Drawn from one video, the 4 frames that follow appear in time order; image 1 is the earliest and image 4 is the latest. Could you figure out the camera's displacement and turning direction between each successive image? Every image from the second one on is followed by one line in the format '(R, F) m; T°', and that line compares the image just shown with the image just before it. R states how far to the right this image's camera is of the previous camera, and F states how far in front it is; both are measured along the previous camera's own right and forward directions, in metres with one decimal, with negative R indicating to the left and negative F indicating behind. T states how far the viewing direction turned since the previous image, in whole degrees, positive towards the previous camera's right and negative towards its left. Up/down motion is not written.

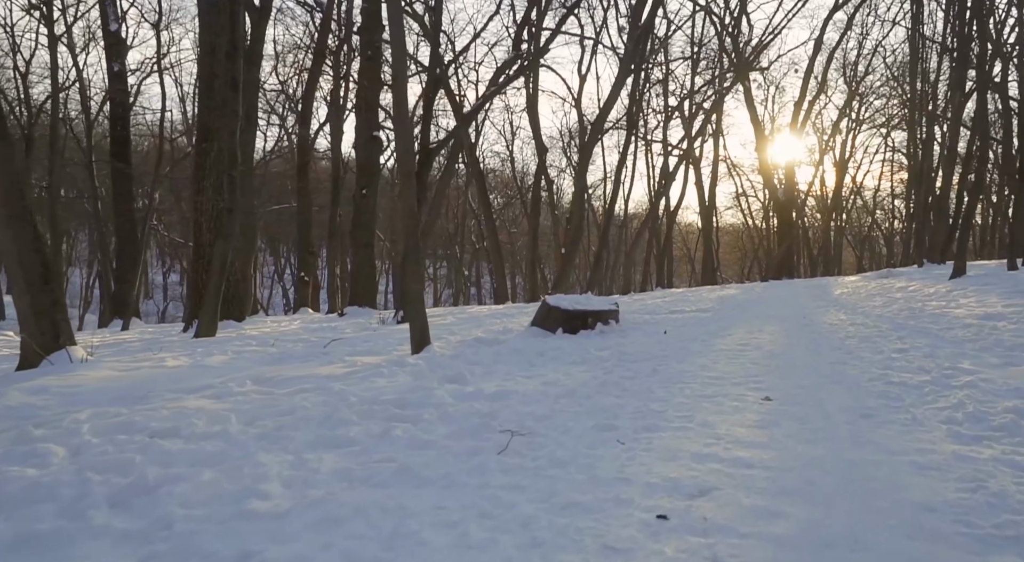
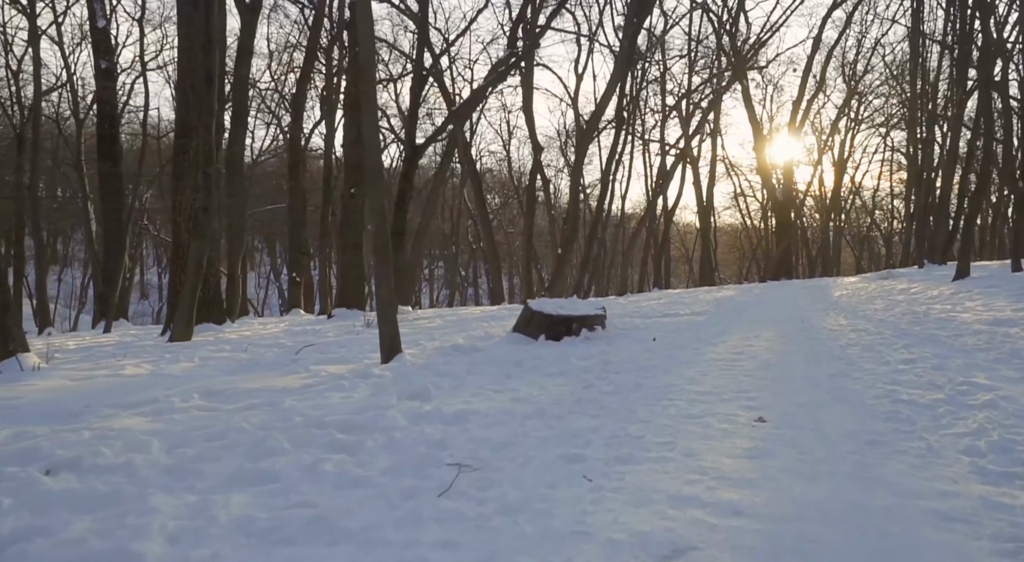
(+0.2, +0.6) m; 0°
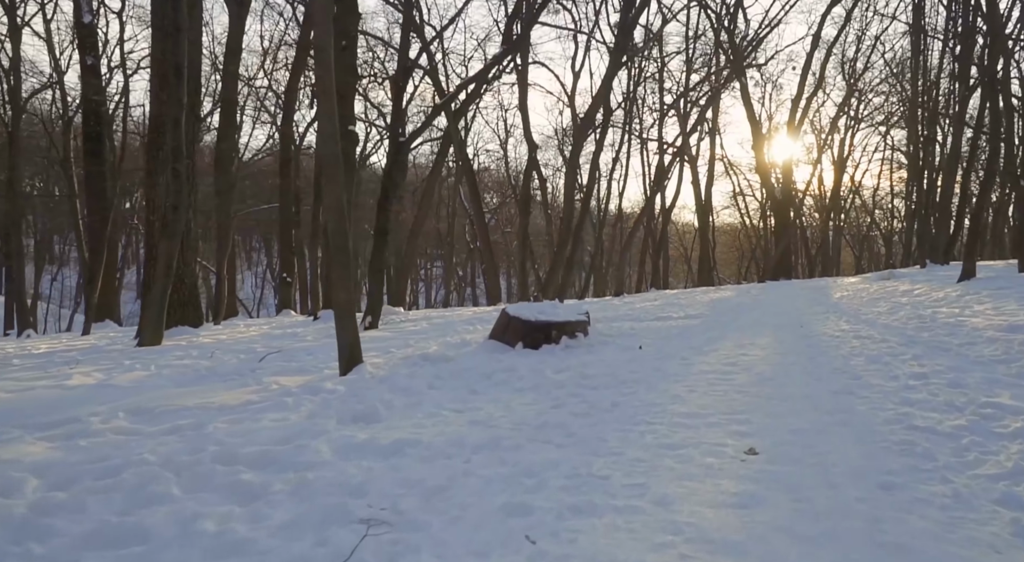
(+0.2, +0.7) m; 0°
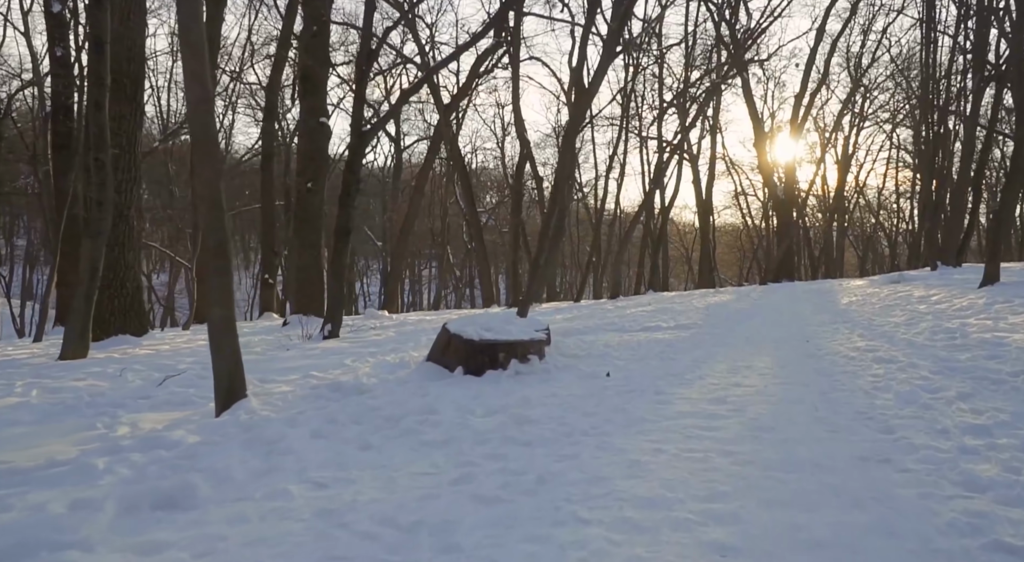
(+0.5, +1.5) m; 0°
